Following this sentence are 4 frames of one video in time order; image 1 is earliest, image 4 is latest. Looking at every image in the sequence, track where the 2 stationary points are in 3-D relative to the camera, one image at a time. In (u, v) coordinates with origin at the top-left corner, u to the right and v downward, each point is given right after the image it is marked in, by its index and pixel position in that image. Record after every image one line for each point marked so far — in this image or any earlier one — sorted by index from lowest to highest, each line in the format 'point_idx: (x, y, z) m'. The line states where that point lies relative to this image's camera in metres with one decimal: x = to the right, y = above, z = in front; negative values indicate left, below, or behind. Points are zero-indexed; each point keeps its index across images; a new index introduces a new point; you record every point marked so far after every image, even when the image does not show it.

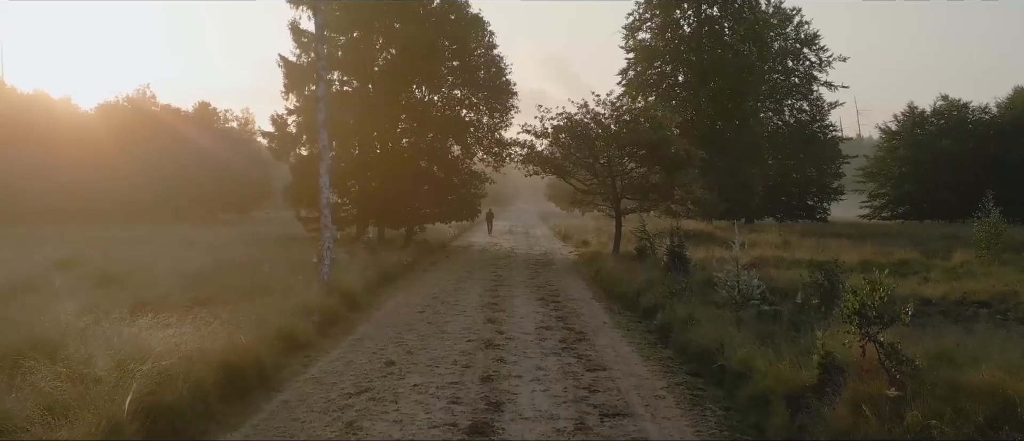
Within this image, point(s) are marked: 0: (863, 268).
0: (+11.0, -1.5, +18.5) m
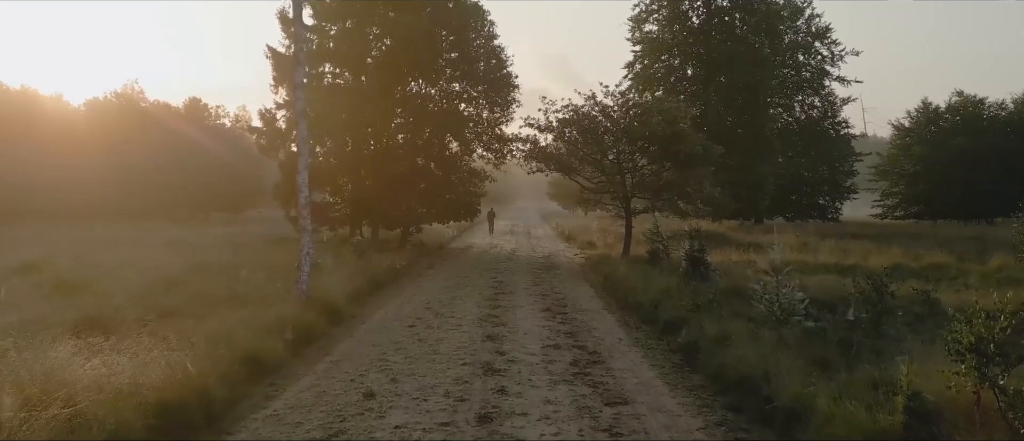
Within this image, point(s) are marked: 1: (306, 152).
0: (+11.1, -1.5, +16.9) m
1: (-4.9, +1.7, +13.9) m
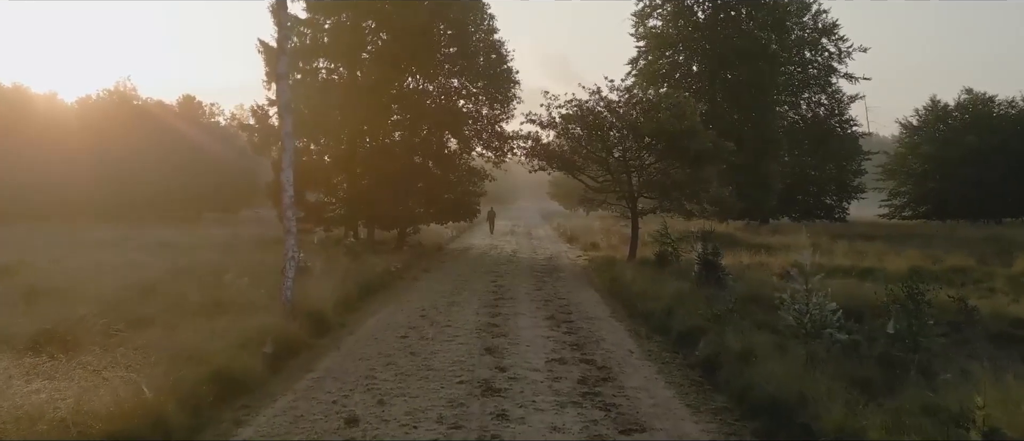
0: (+11.1, -1.6, +16.0) m
1: (-4.9, +1.6, +12.9) m
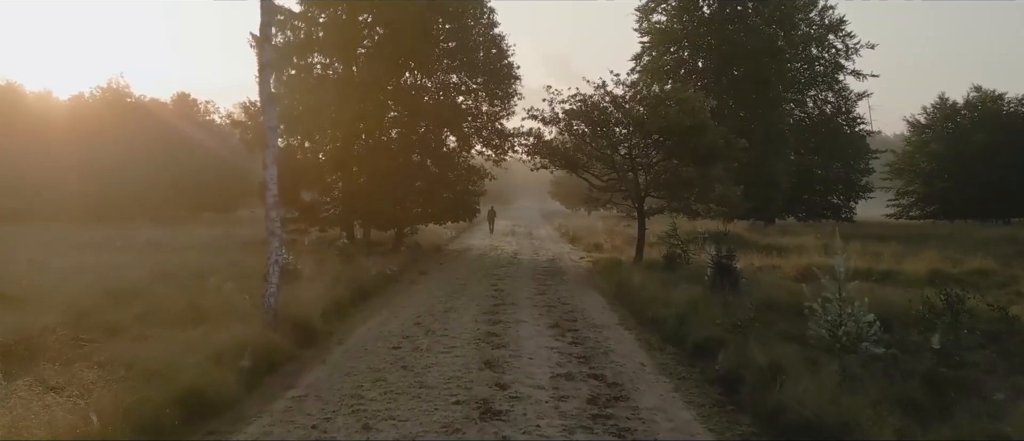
0: (+11.1, -1.6, +15.1) m
1: (-4.8, +1.6, +12.1) m
